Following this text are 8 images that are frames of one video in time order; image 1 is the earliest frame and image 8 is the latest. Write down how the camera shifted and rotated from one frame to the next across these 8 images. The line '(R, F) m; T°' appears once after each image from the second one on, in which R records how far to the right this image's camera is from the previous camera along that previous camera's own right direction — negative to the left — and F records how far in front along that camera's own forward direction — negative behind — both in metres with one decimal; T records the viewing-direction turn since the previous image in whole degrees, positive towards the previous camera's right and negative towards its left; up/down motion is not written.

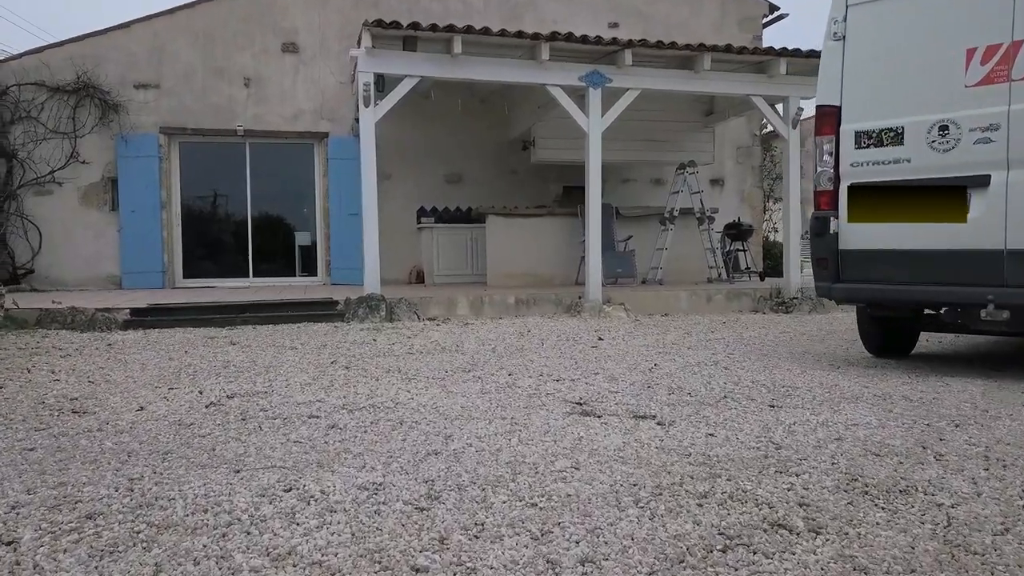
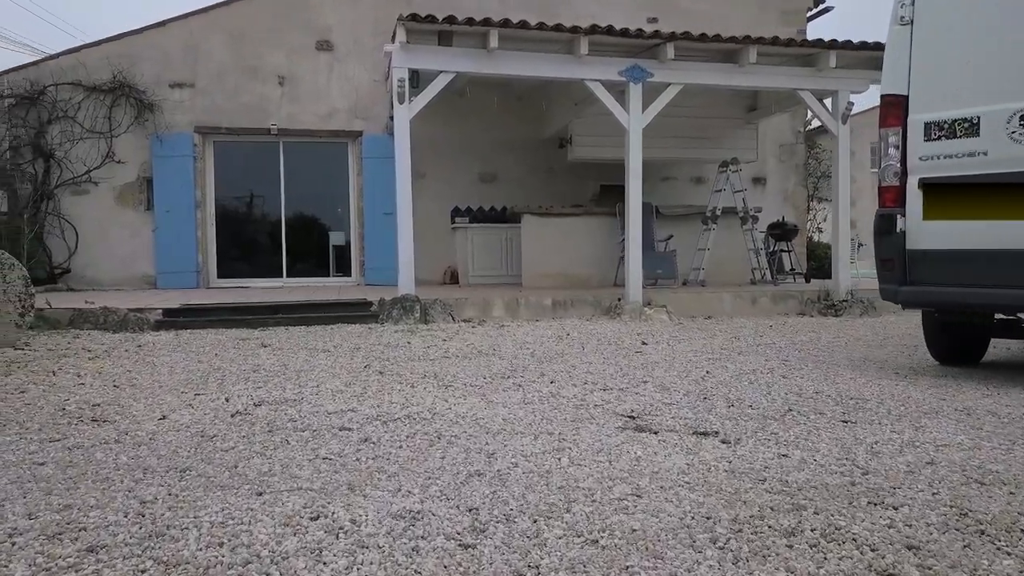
(0.0, +0.2) m; -2°
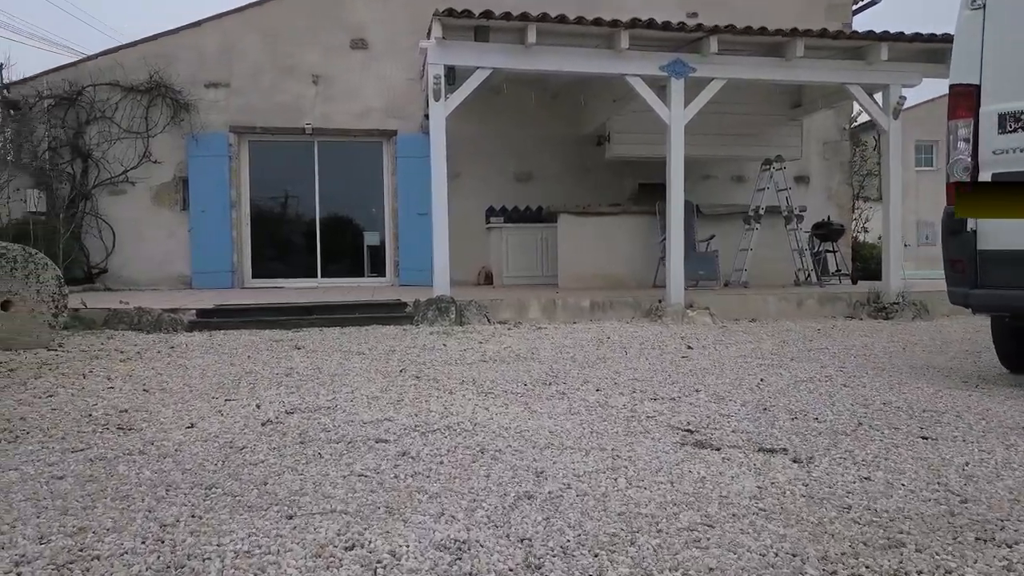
(0.0, +0.2) m; -2°
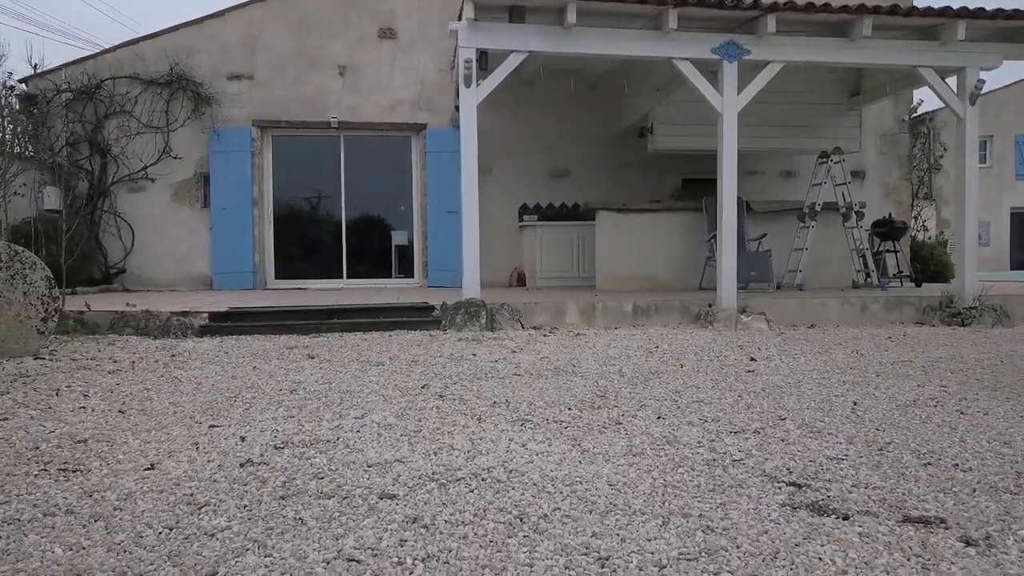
(0.0, +0.5) m; -2°
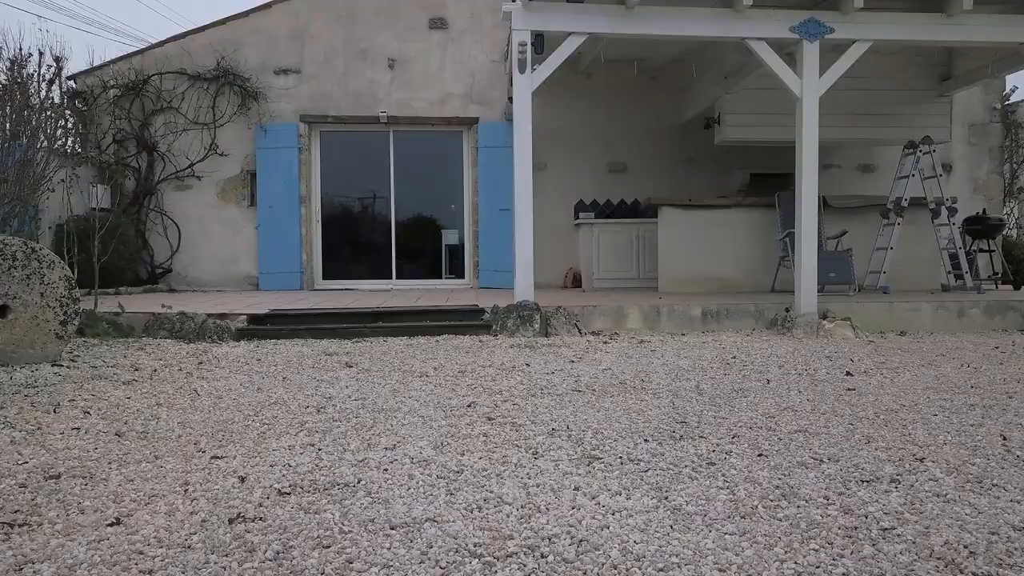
(0.0, +0.4) m; -4°
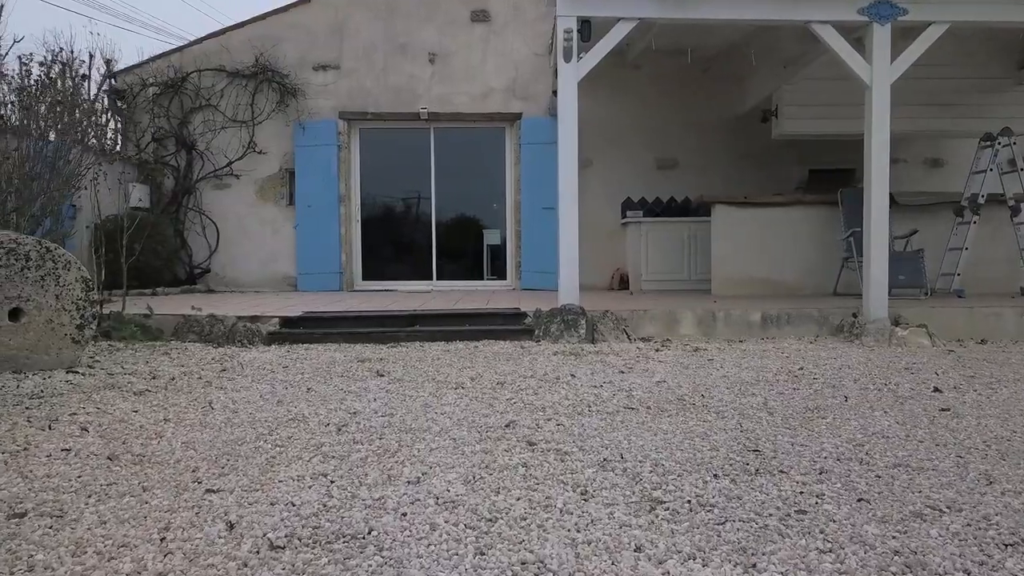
(0.0, +0.3) m; -3°
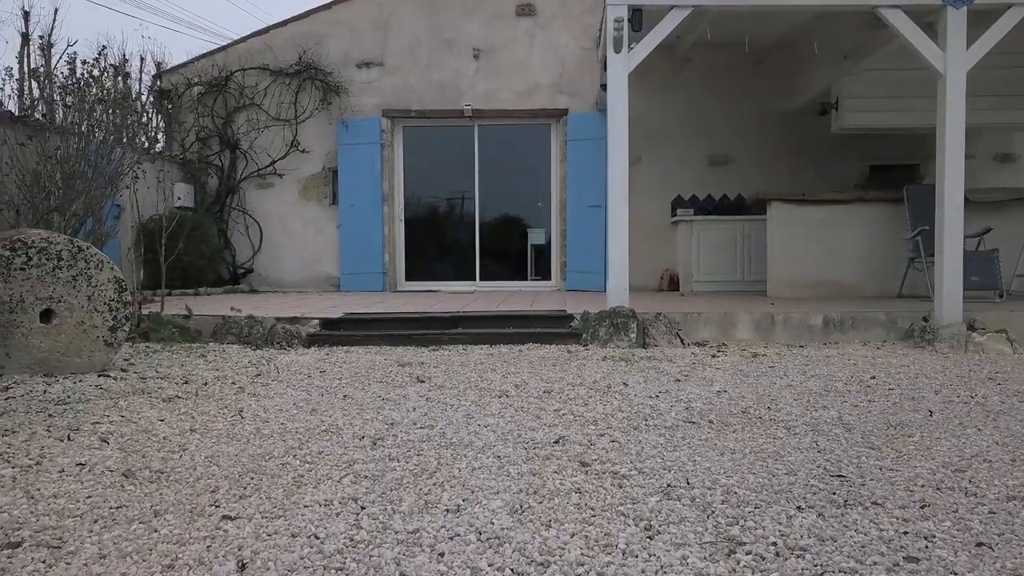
(0.0, +0.2) m; -3°
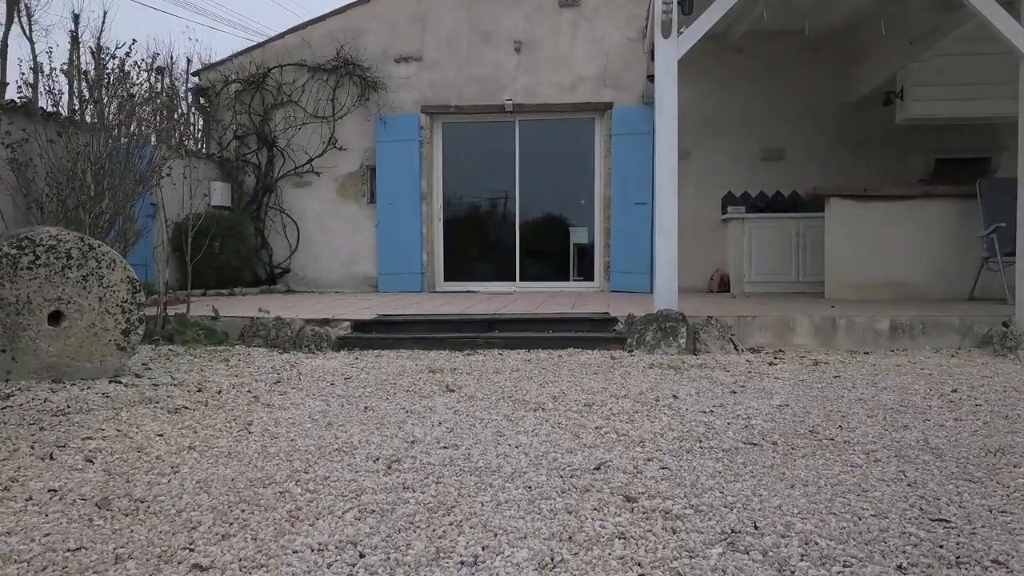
(0.0, +0.3) m; -3°
